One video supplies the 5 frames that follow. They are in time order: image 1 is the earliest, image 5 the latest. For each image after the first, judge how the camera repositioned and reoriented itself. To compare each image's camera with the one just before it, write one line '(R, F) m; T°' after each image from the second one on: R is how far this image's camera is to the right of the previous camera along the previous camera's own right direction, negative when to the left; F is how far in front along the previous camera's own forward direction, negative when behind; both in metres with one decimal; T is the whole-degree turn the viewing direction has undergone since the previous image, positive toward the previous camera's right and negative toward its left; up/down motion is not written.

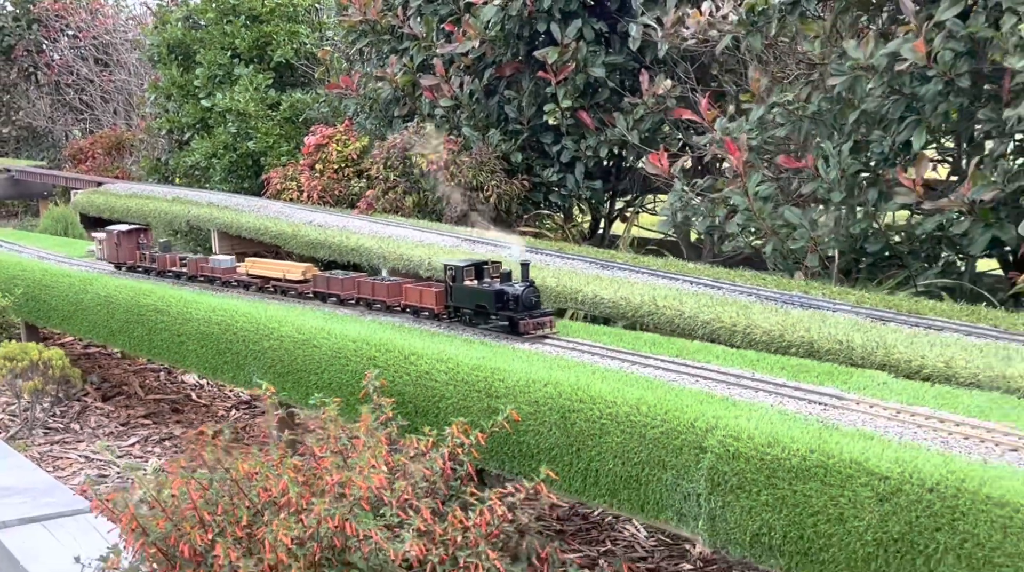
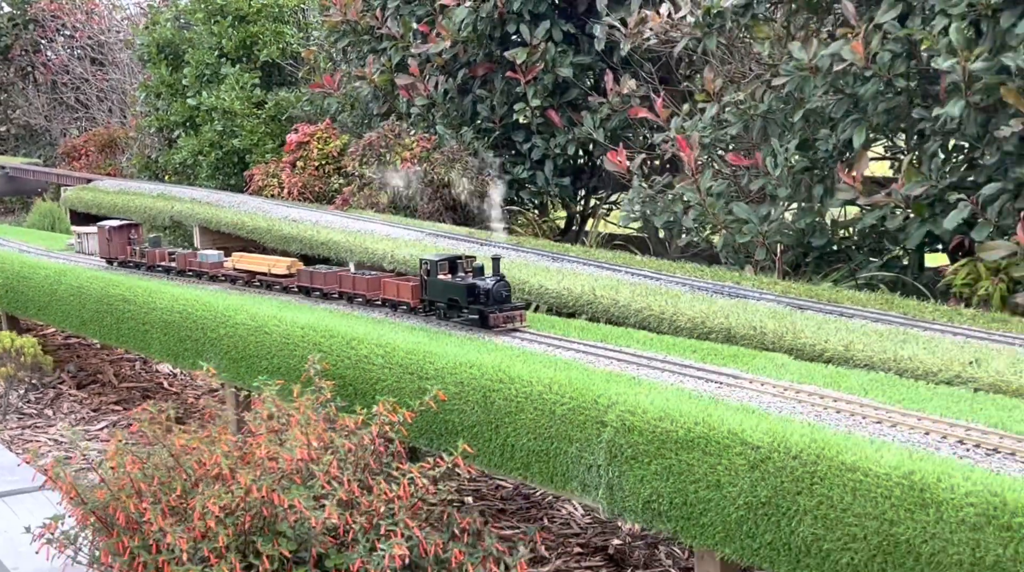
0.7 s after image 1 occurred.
(+0.5, -0.4) m; 0°
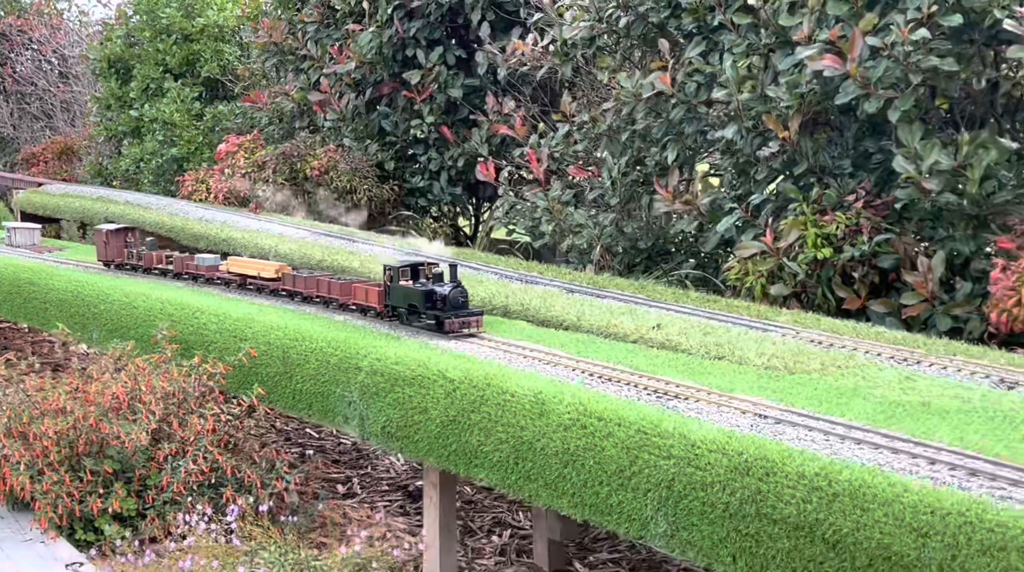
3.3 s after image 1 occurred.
(+1.3, -1.7) m; +1°
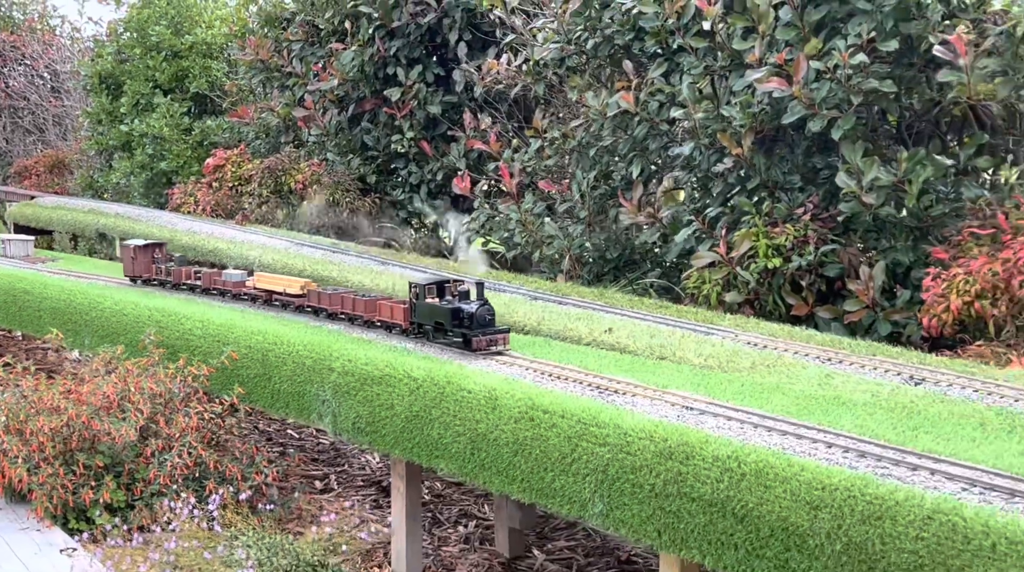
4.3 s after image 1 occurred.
(+0.2, -0.6) m; 0°
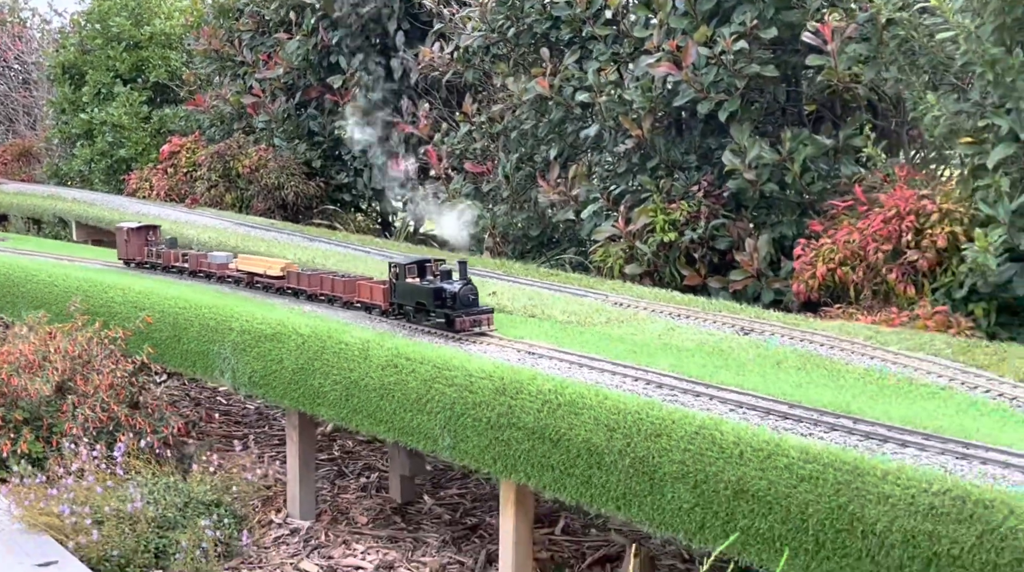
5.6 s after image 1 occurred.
(+0.7, -0.7) m; +1°
